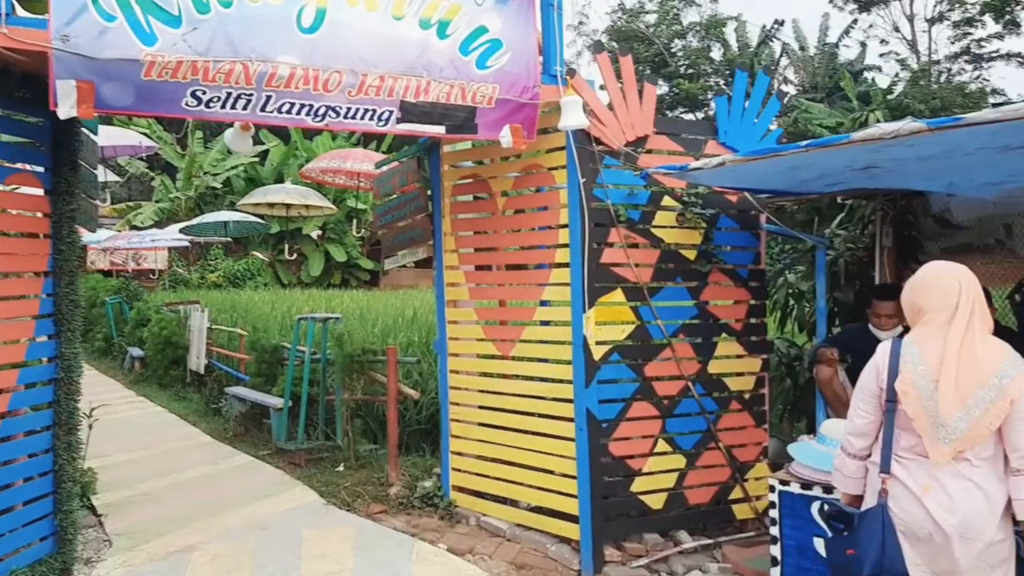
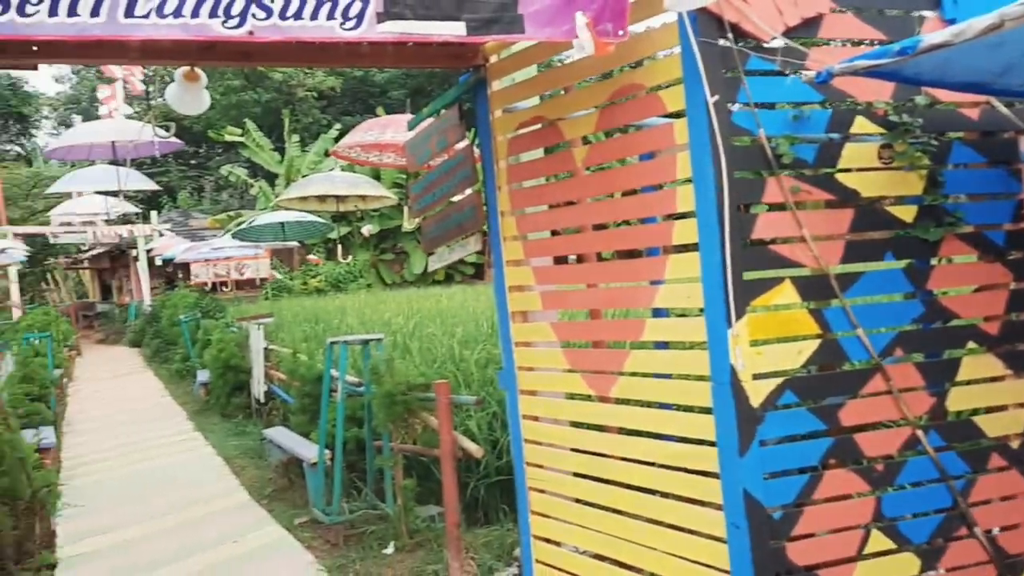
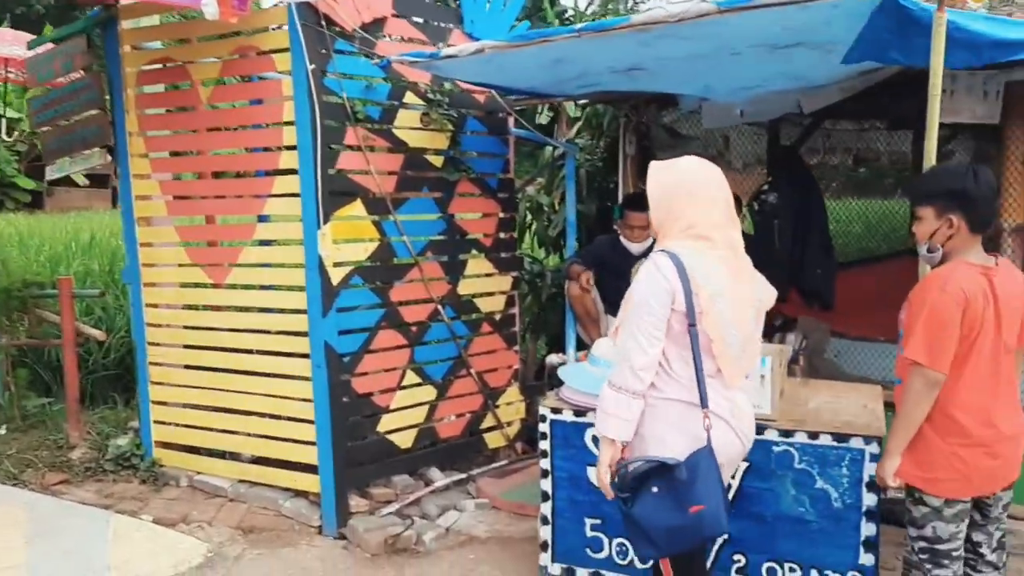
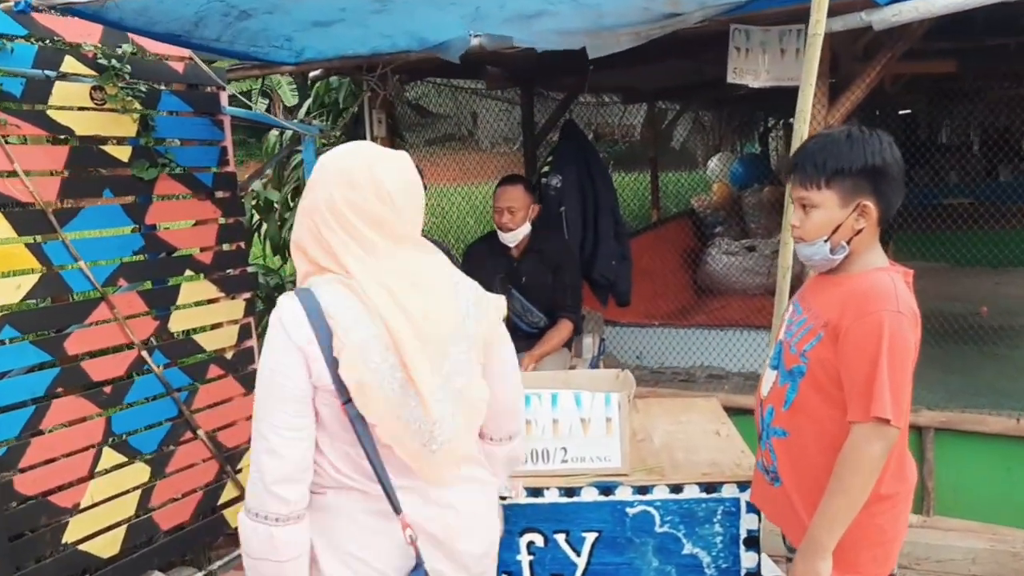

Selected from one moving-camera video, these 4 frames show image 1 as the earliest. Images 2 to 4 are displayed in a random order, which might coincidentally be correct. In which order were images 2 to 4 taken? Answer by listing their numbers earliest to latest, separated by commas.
3, 4, 2
